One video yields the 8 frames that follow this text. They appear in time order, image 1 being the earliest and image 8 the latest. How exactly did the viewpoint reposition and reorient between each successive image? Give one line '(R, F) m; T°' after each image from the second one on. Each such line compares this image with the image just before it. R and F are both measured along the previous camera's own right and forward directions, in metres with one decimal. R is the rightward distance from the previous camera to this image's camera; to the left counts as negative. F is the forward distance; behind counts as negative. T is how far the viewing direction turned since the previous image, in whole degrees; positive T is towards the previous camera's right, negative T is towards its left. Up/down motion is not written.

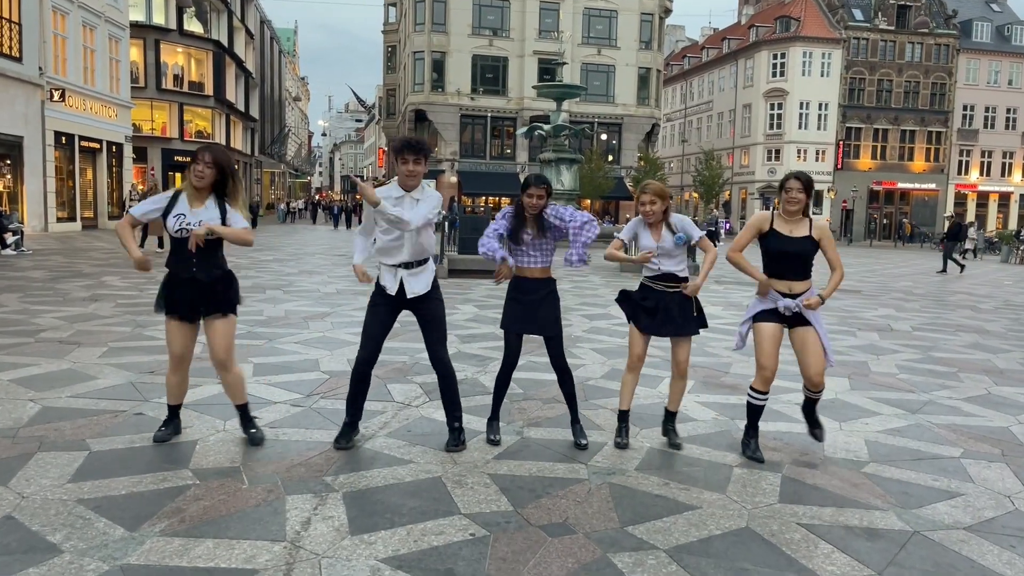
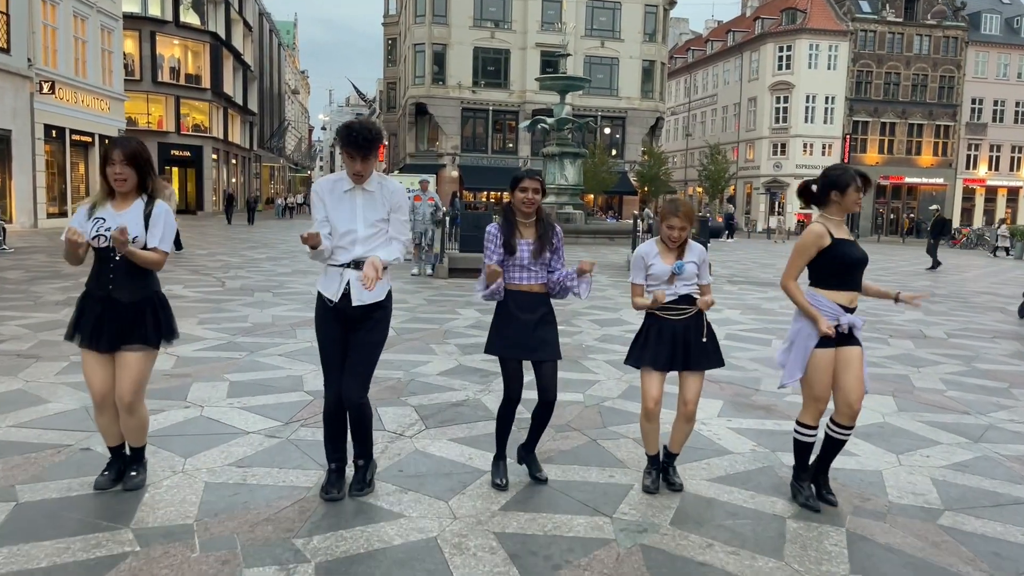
(0.0, +0.7) m; 0°
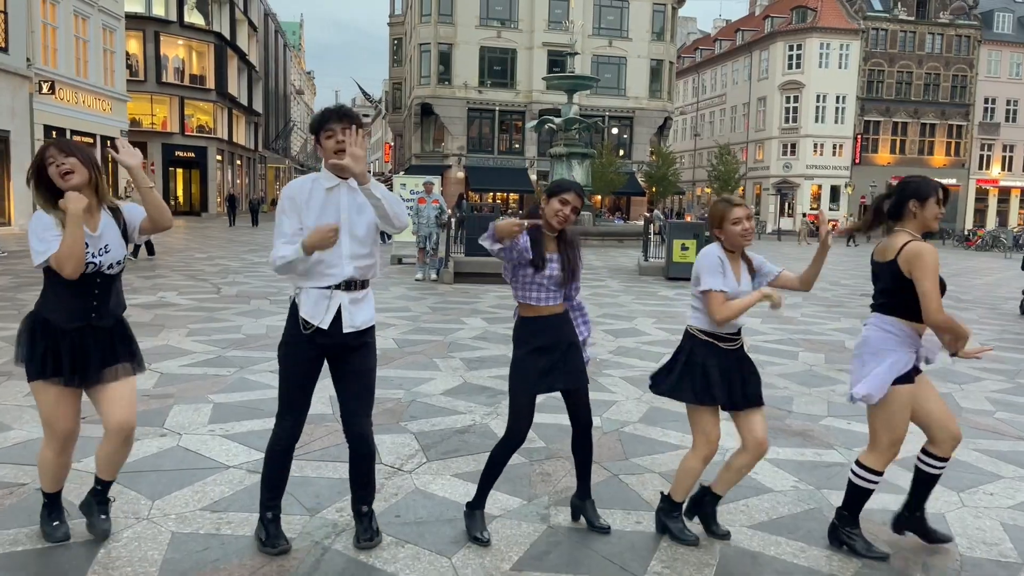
(0.0, +0.5) m; 0°
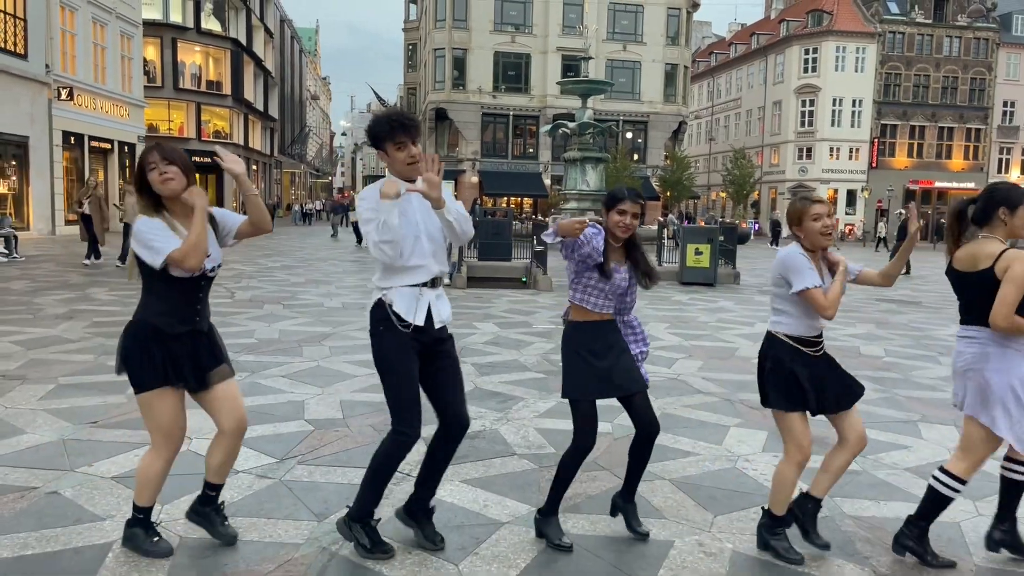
(0.0, 0.0) m; -1°
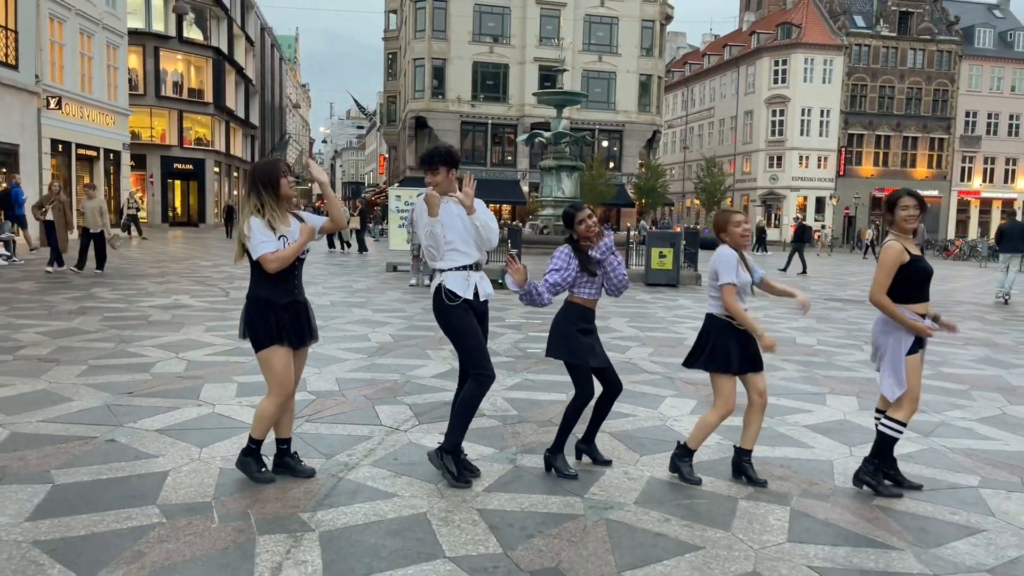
(+0.1, -1.0) m; +1°
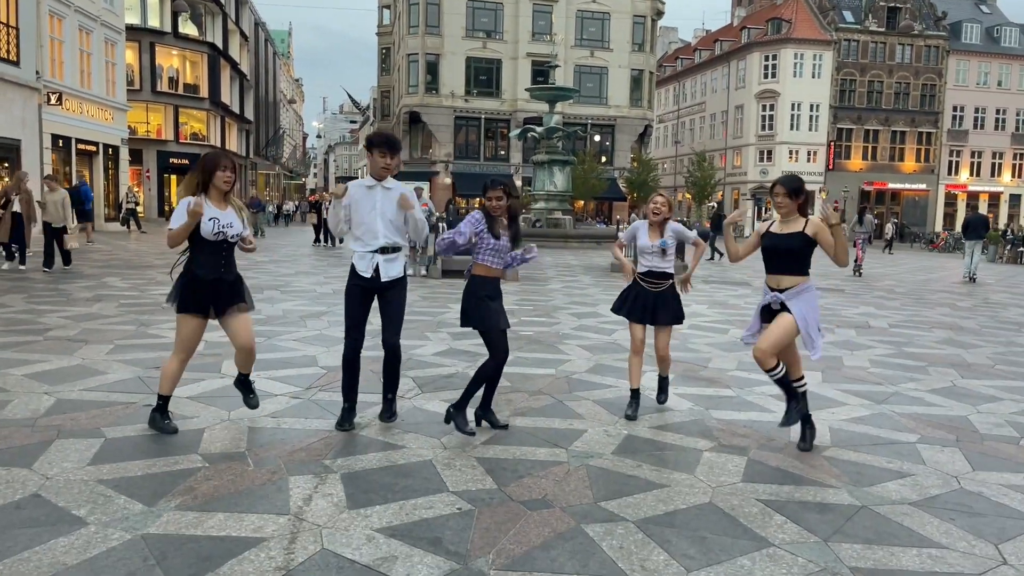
(0.0, -0.6) m; 0°
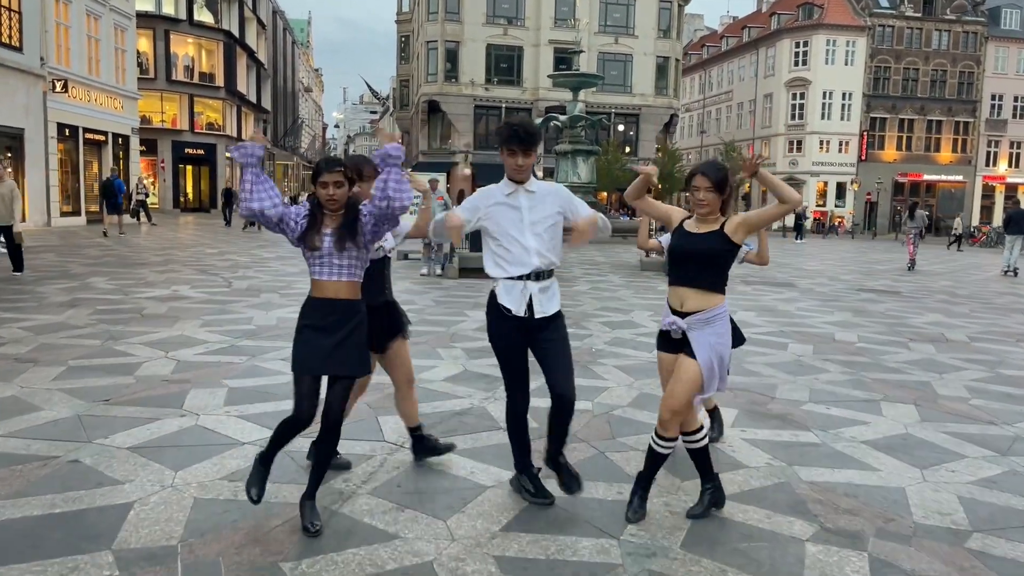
(-0.1, +1.3) m; -1°
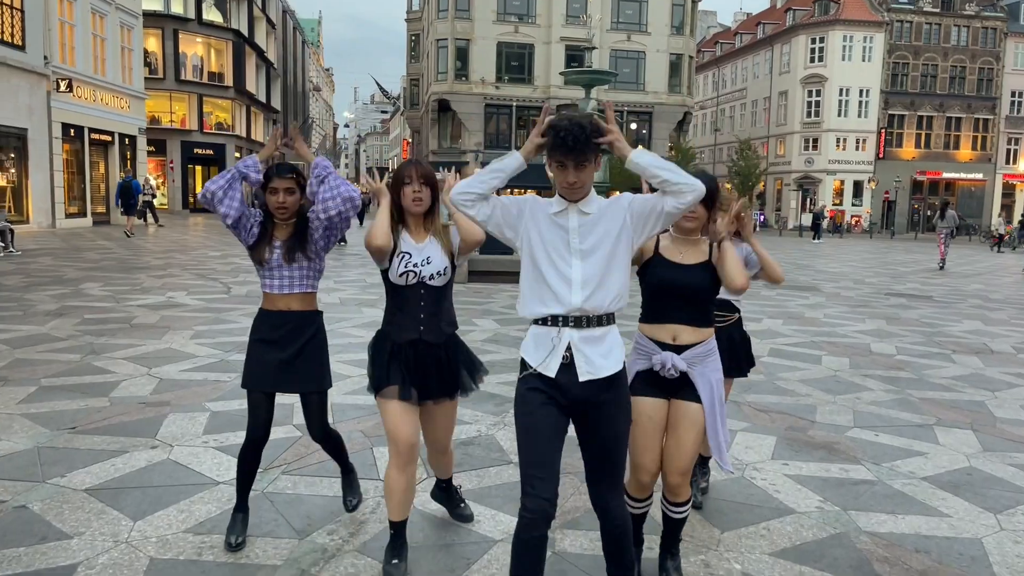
(0.0, +0.6) m; -1°
